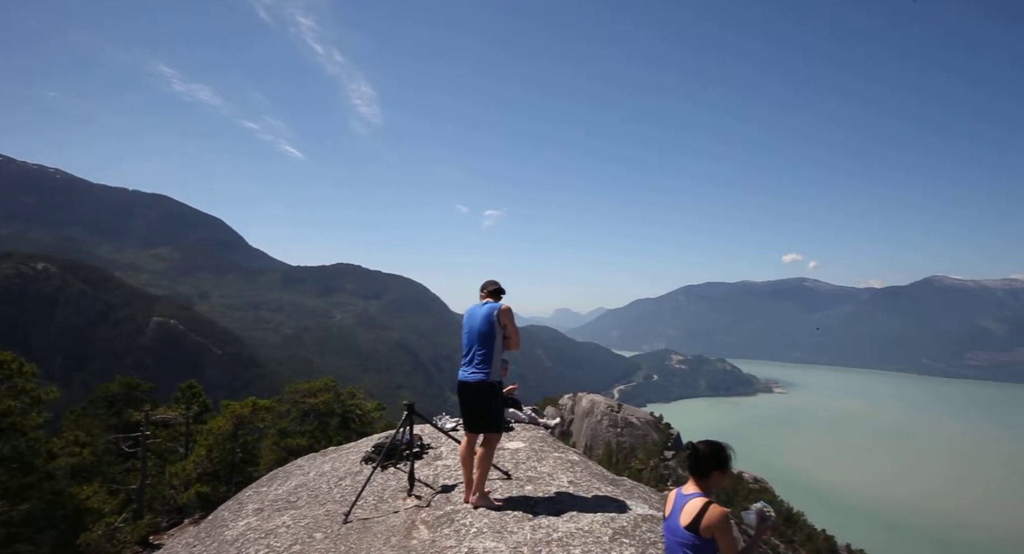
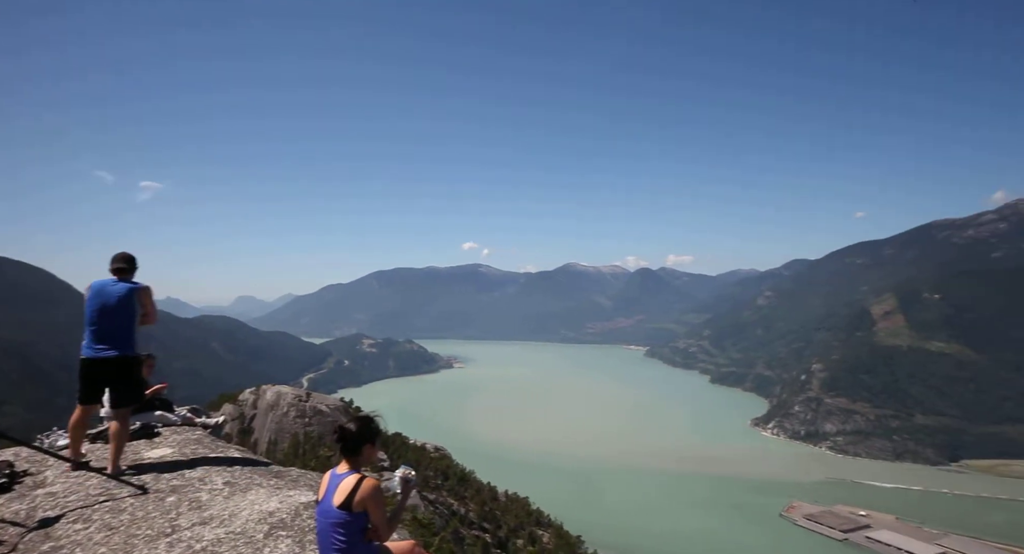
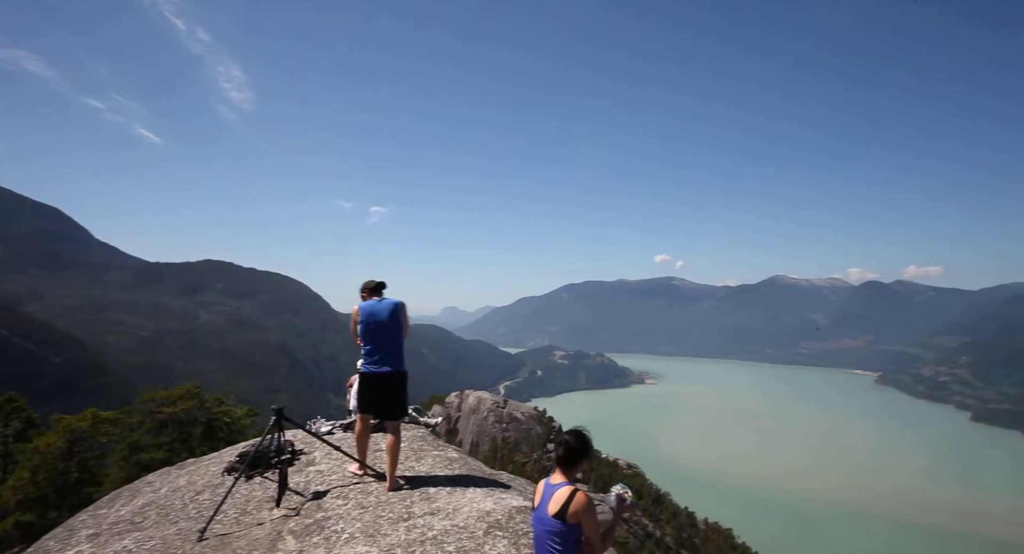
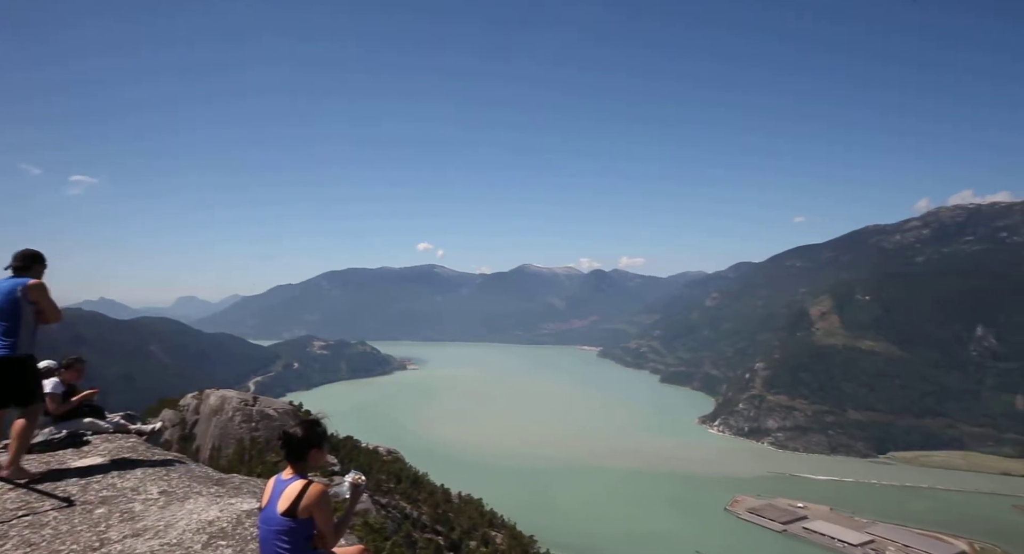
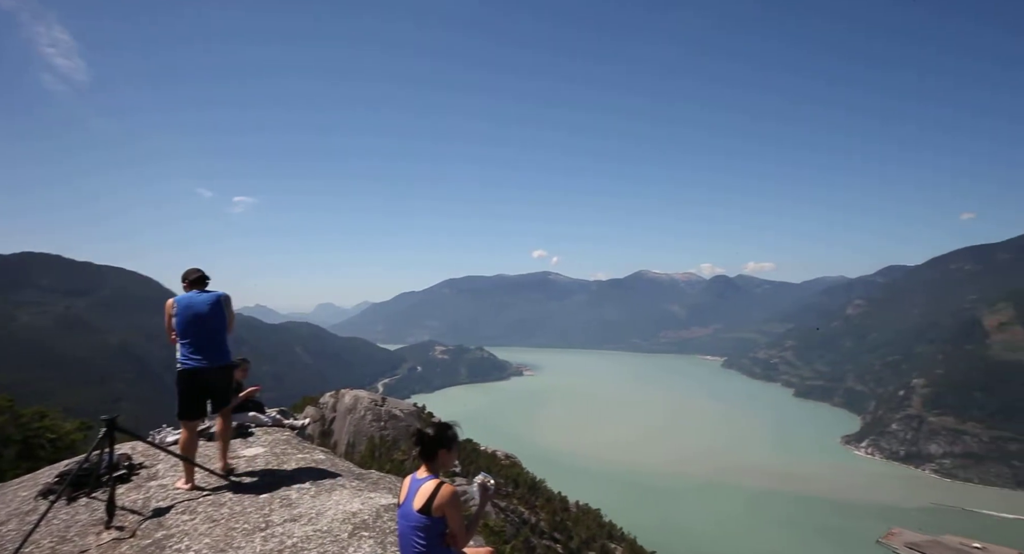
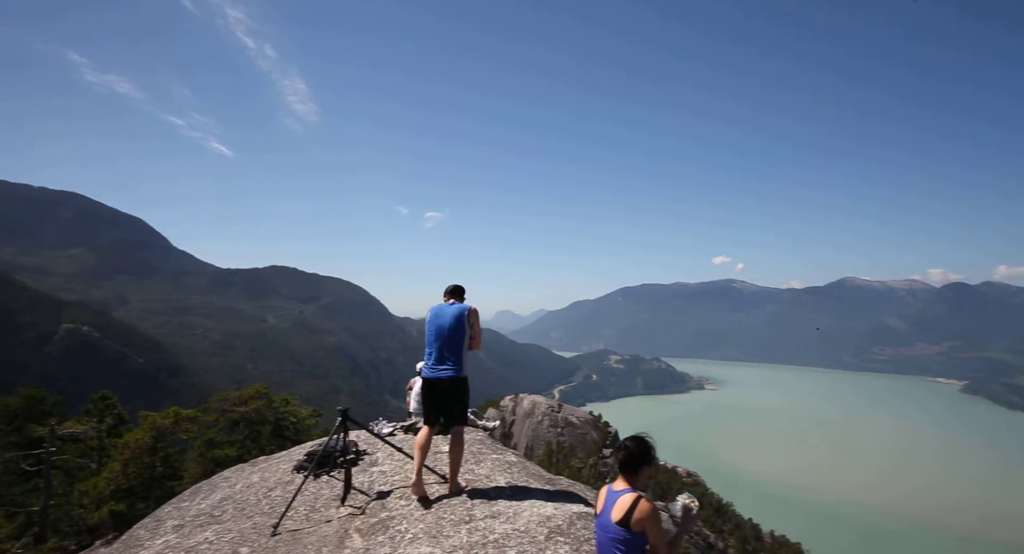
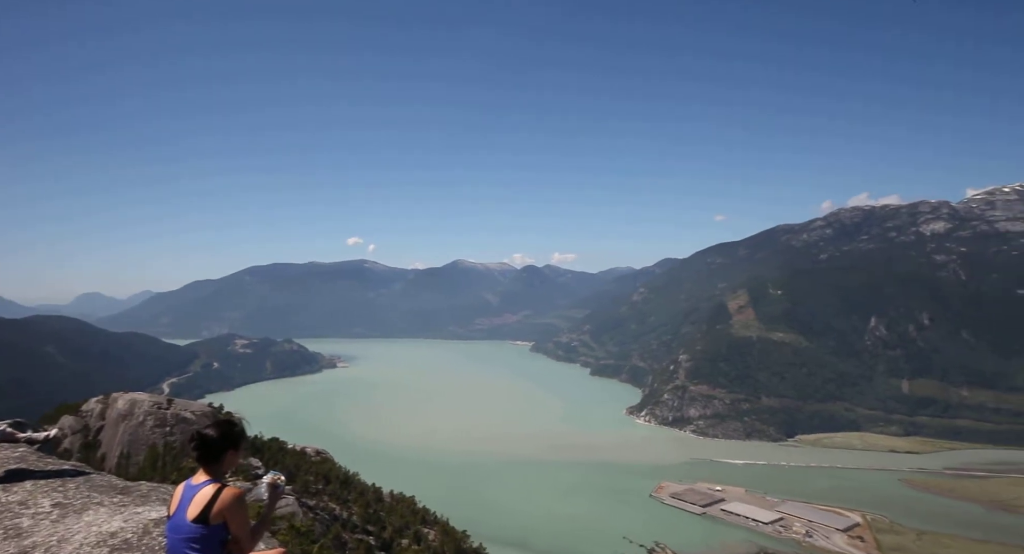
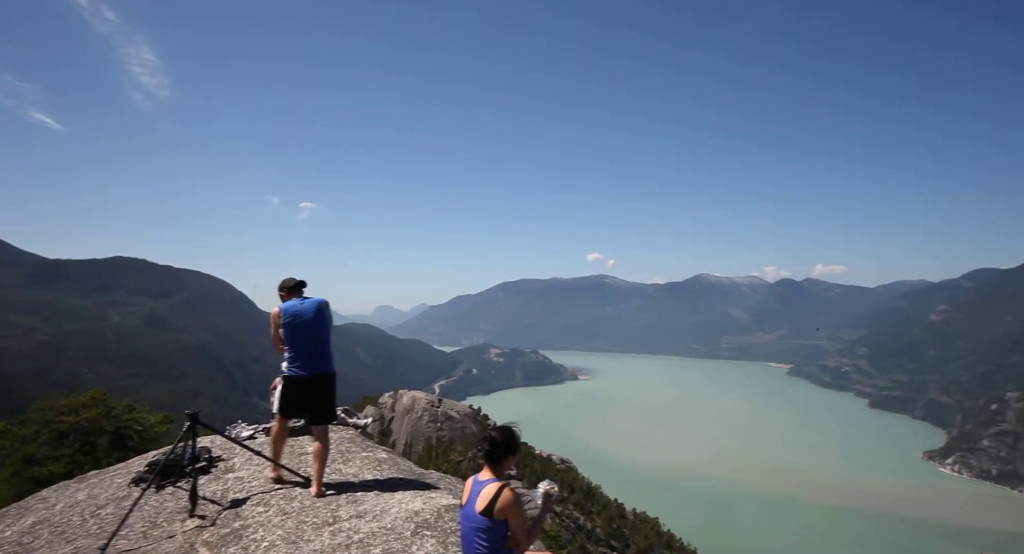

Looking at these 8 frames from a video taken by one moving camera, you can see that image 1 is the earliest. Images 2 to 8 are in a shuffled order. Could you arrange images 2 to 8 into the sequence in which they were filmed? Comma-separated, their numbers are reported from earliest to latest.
6, 3, 8, 5, 2, 4, 7
